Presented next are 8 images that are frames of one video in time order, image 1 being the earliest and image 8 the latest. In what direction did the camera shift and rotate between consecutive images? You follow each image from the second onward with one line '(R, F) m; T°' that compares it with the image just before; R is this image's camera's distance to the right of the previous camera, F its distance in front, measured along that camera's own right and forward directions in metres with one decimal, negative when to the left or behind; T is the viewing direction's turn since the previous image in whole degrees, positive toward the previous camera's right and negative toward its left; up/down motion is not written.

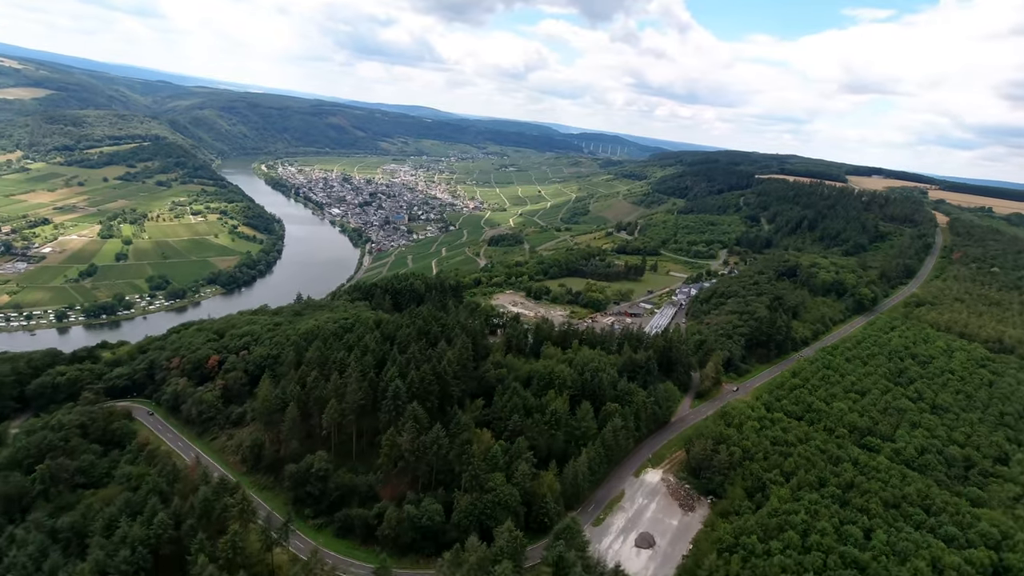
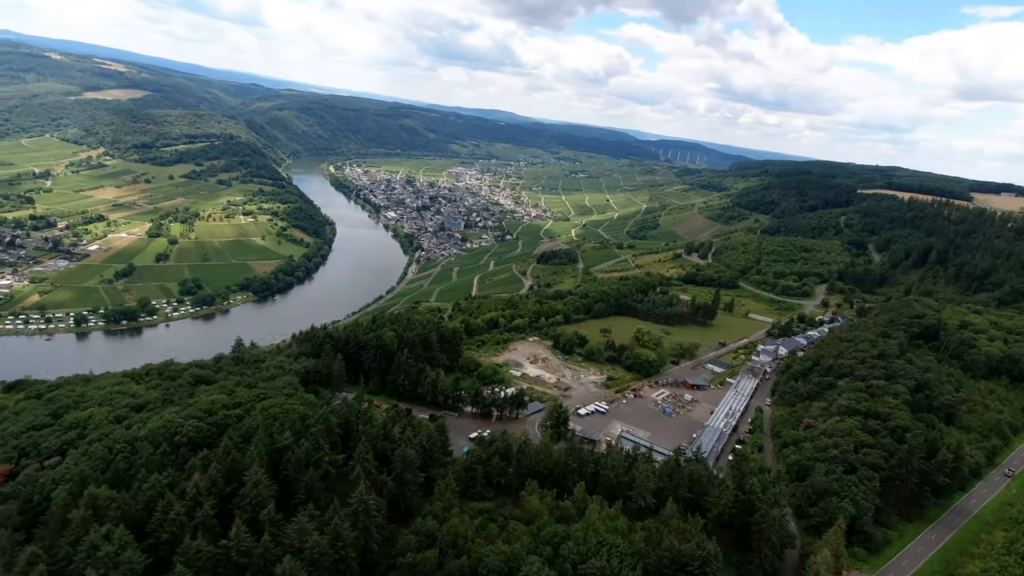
(+2.8, +11.2) m; -7°
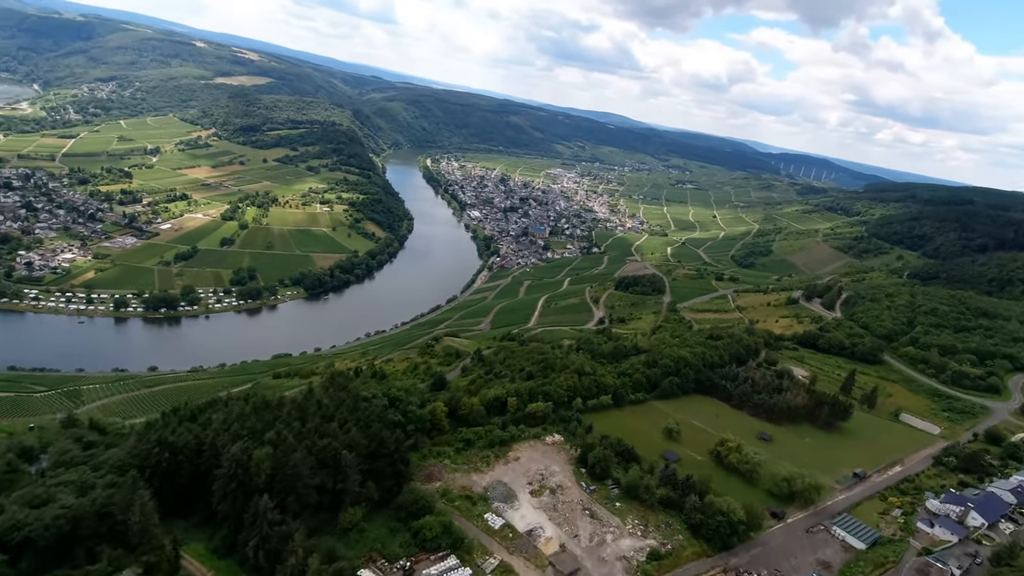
(+3.2, +12.9) m; -10°
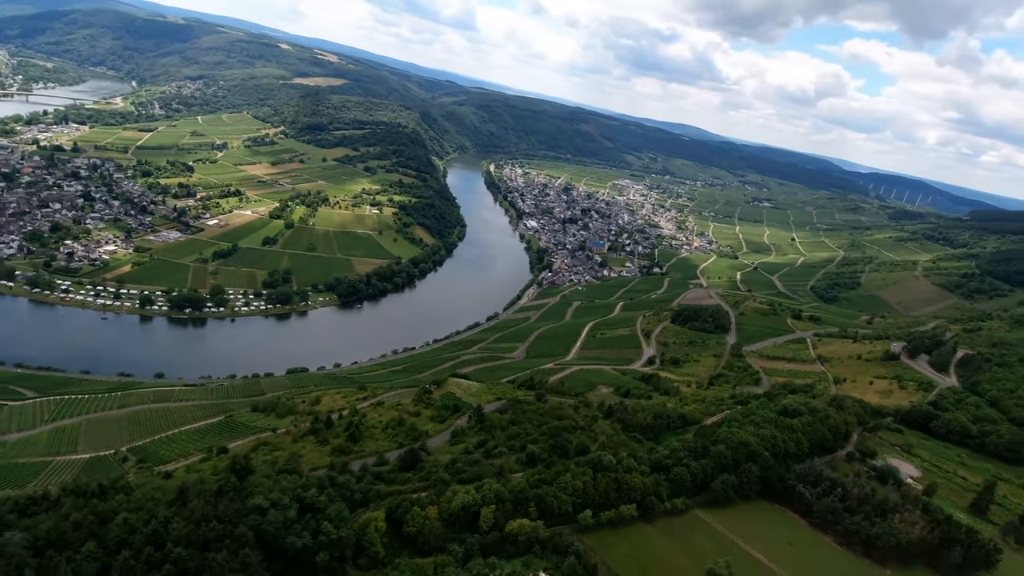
(+2.4, +7.8) m; -6°
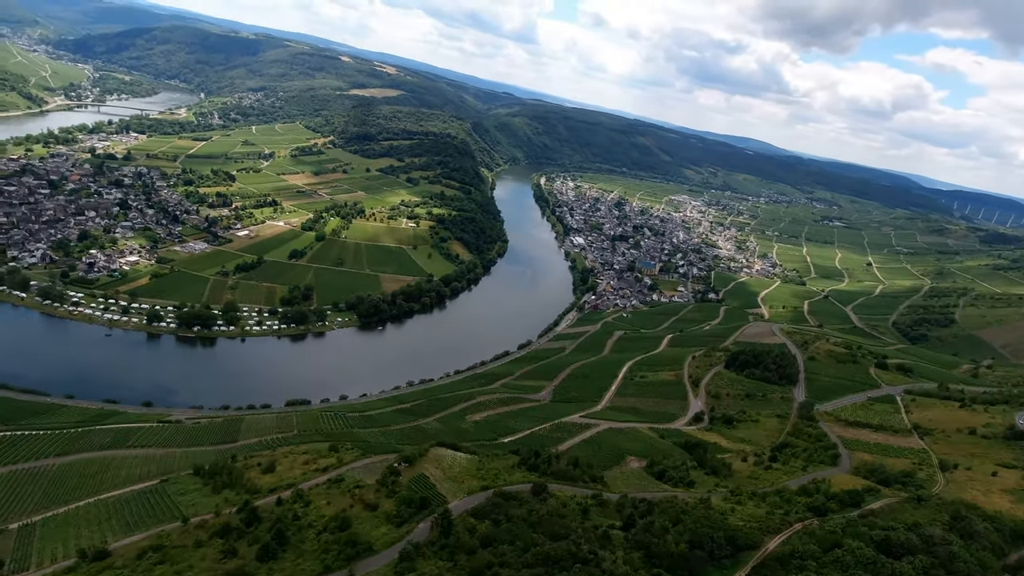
(+2.5, +7.9) m; -5°
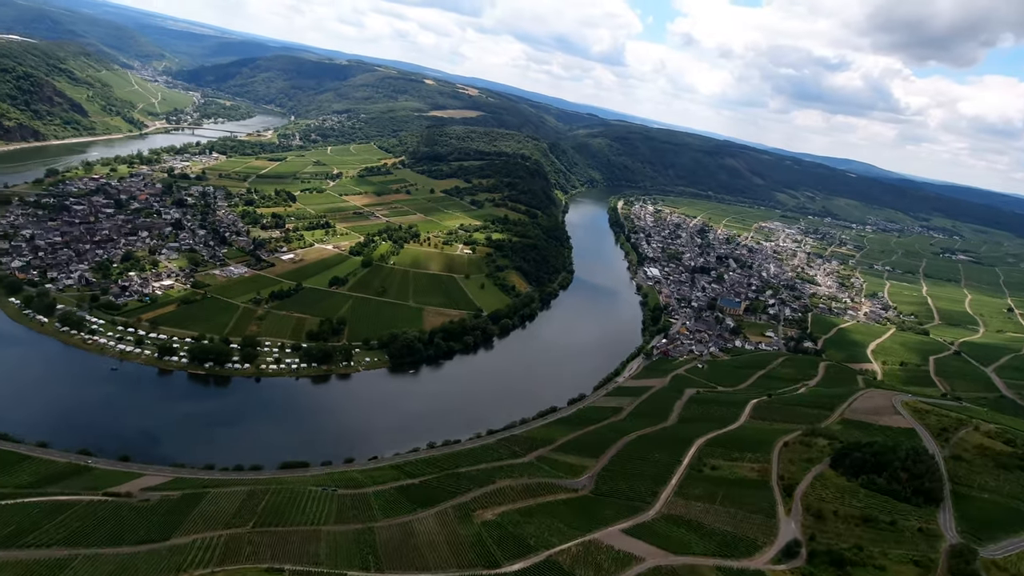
(+3.2, +10.8) m; -8°
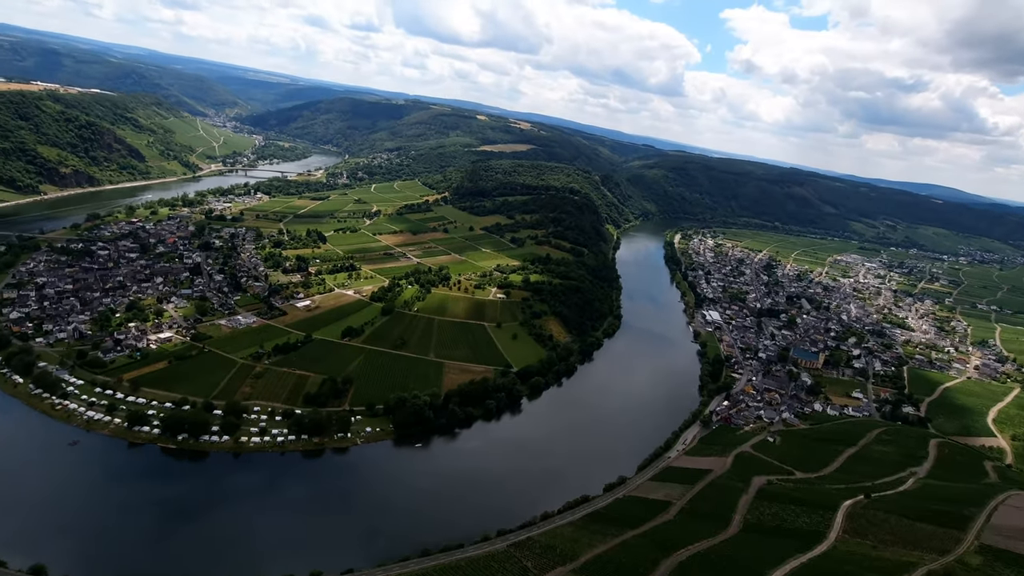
(+3.5, +10.8) m; -6°
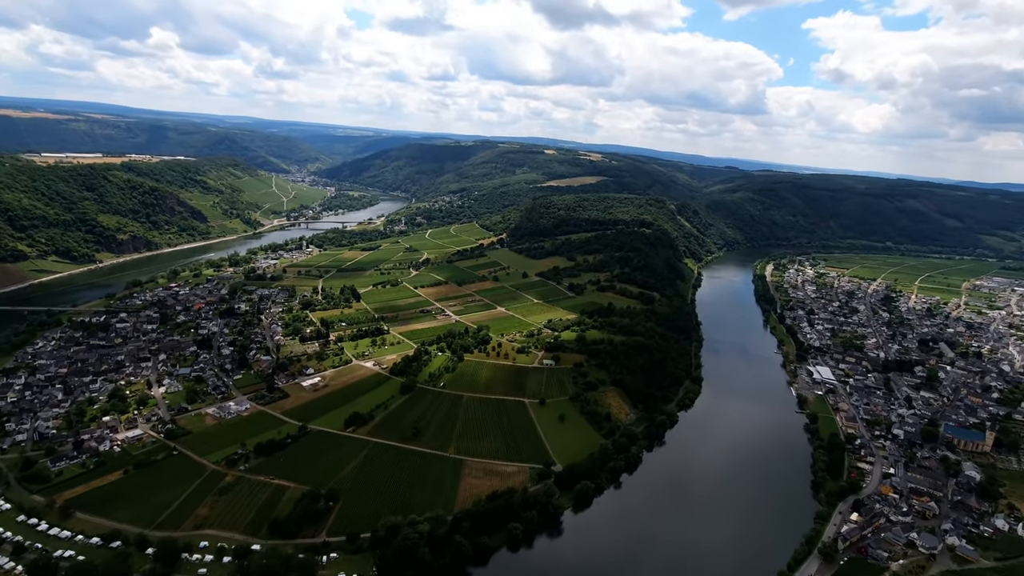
(+5.3, +16.9) m; -8°
